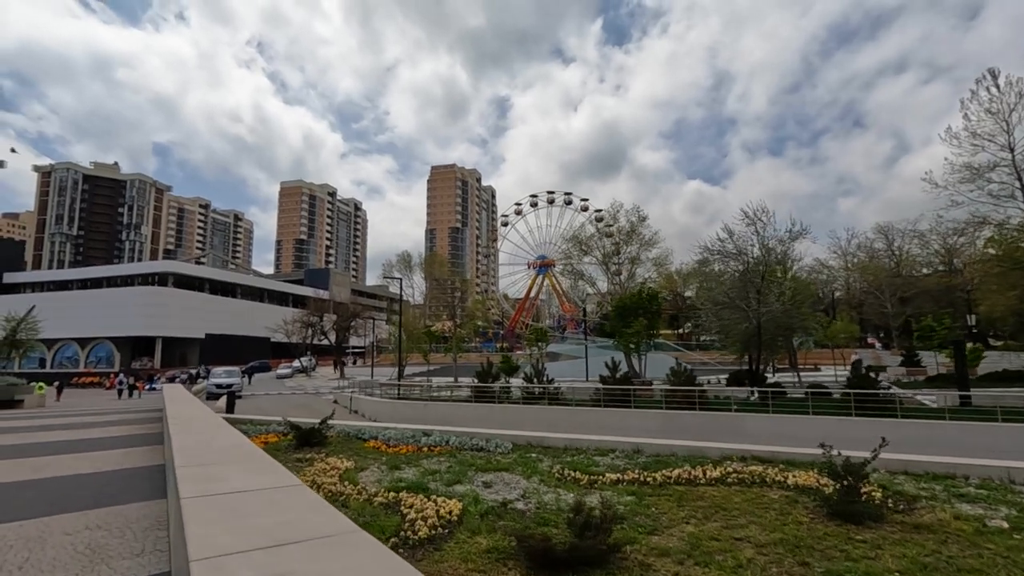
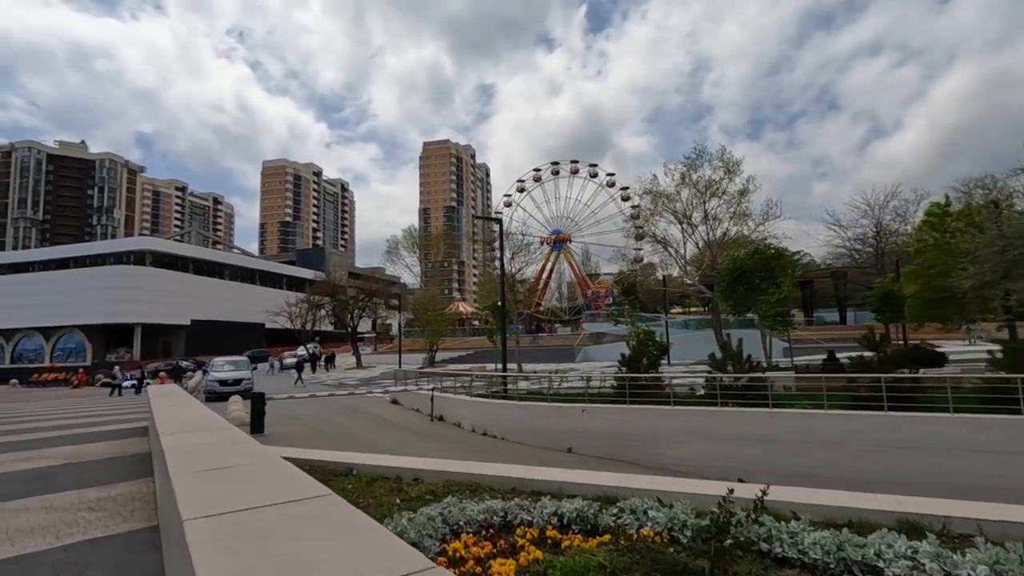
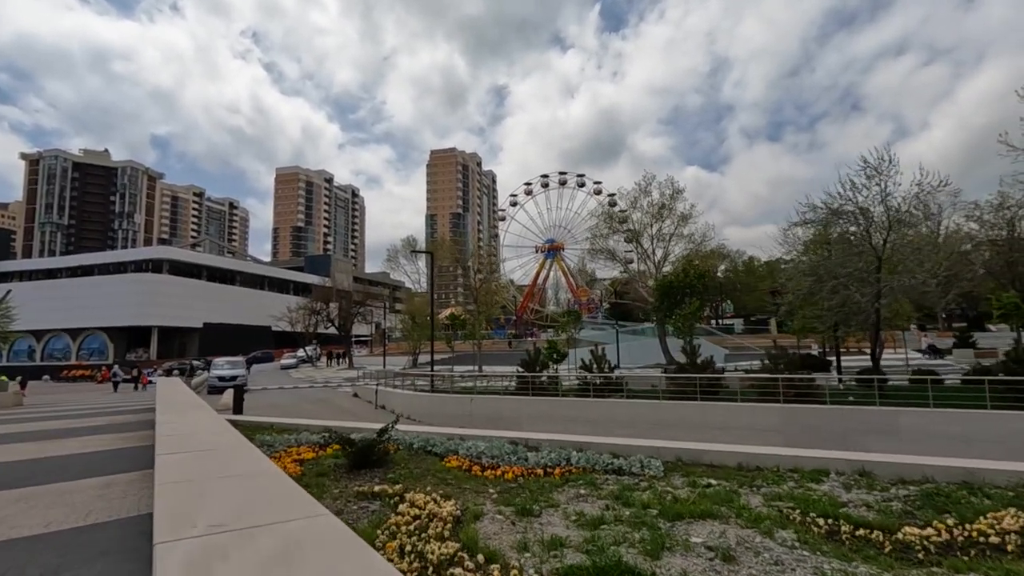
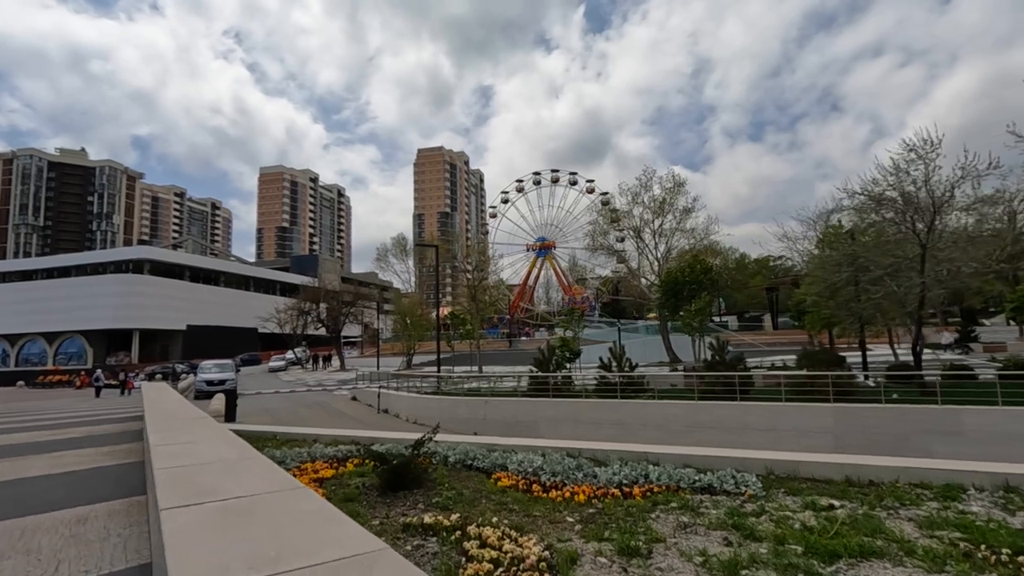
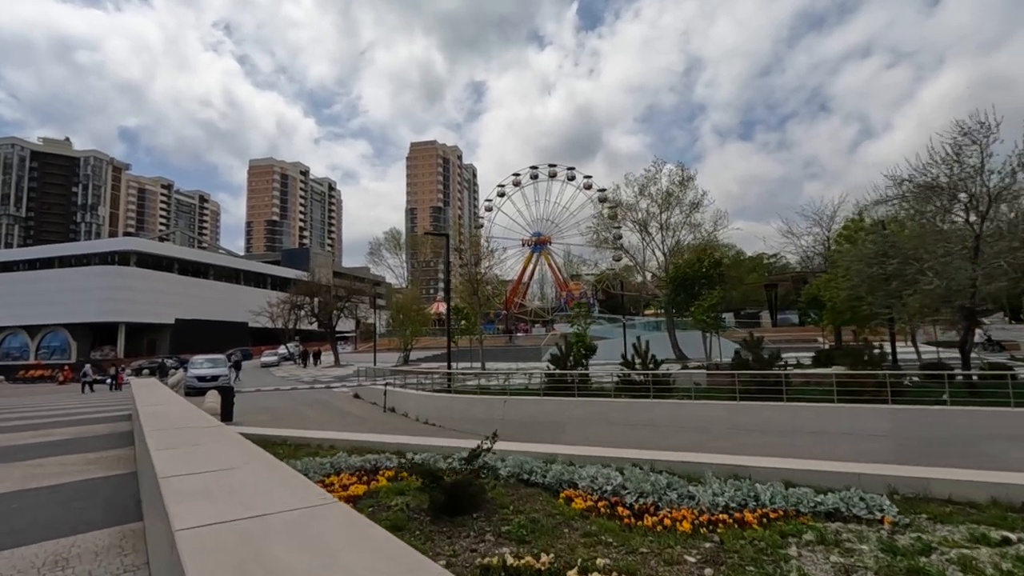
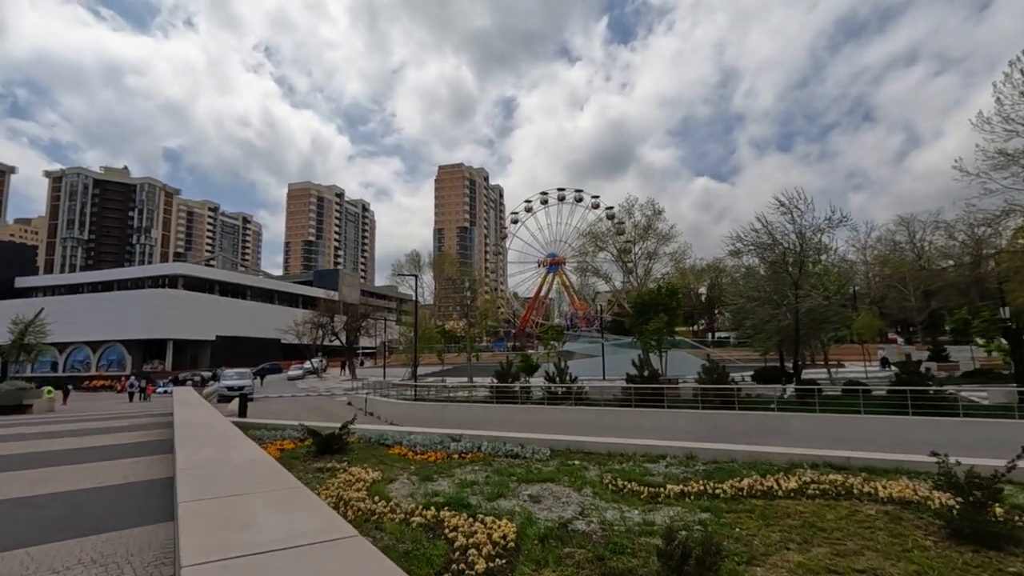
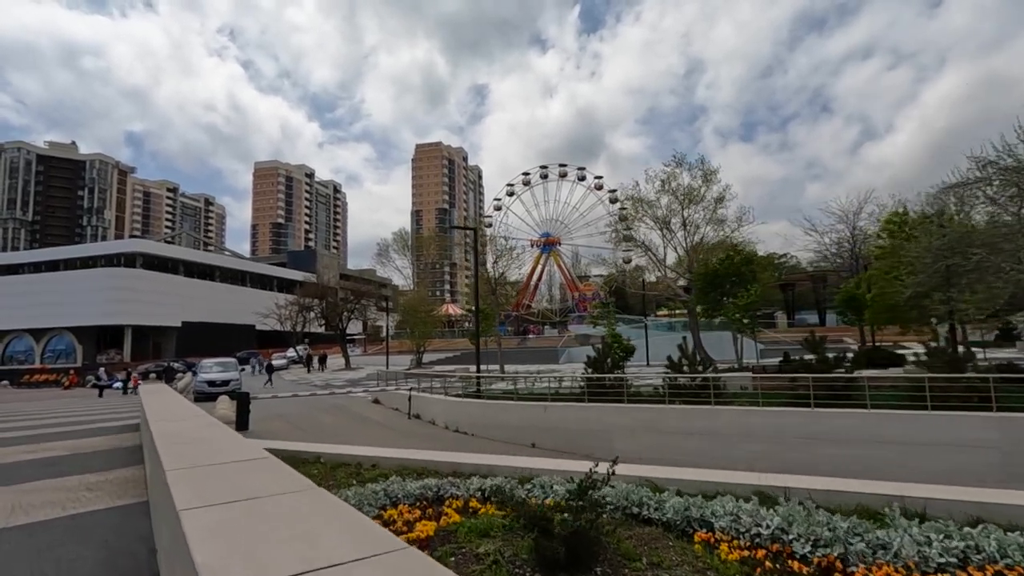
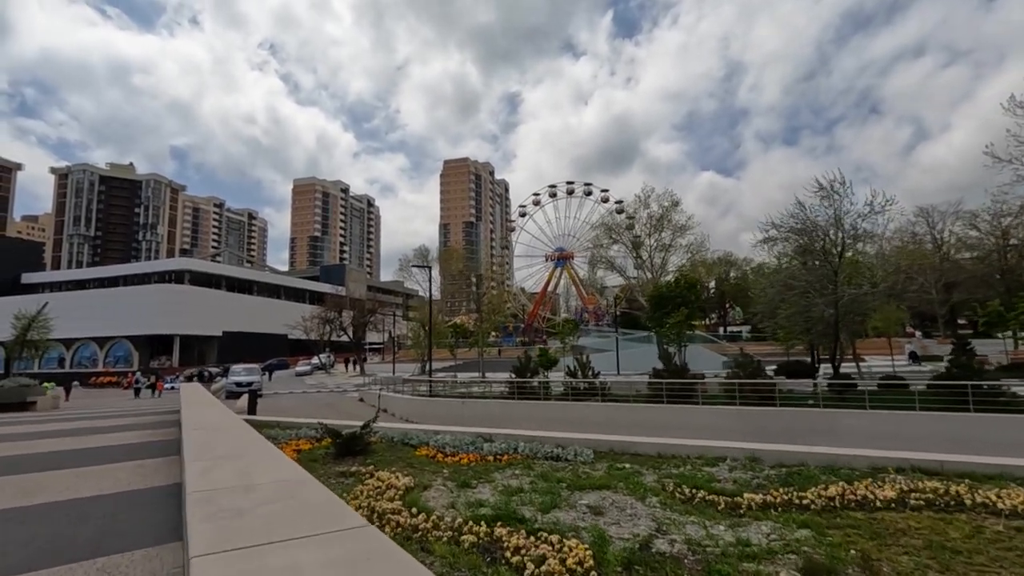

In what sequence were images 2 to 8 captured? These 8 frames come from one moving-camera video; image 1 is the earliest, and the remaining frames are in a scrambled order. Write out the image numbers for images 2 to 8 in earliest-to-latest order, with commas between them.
6, 8, 3, 4, 5, 7, 2
